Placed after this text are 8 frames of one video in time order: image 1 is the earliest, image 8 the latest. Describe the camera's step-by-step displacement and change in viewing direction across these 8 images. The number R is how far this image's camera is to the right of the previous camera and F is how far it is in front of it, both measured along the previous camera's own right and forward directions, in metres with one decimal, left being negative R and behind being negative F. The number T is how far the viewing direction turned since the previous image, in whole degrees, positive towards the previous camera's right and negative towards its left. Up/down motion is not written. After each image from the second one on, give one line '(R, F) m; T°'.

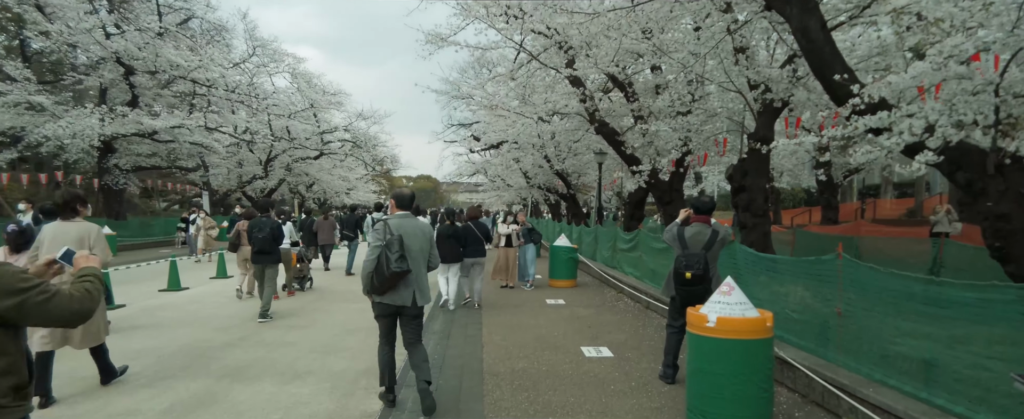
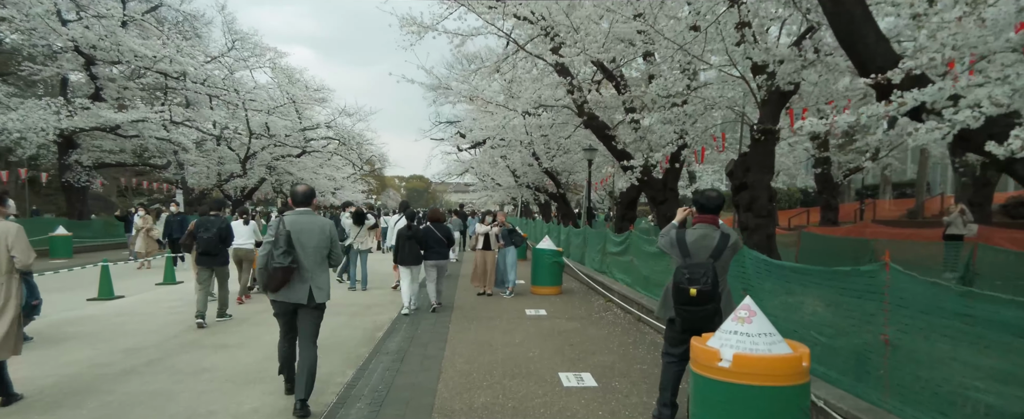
(+0.3, +1.0) m; +1°
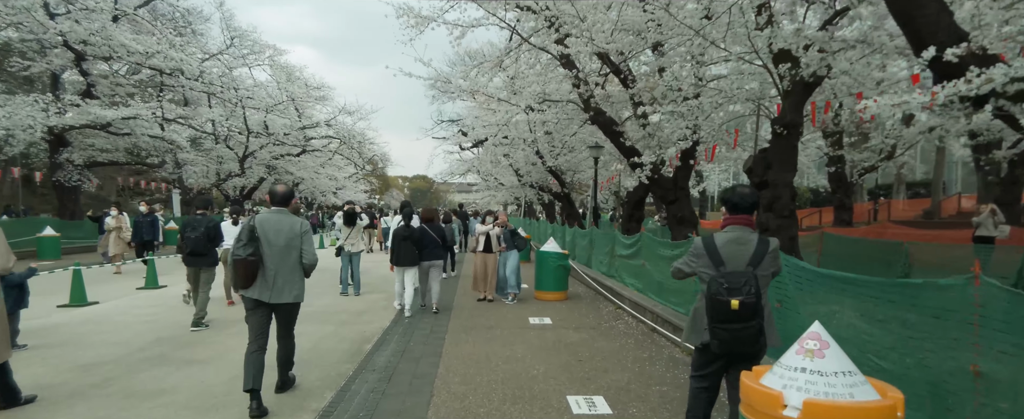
(0.0, +0.6) m; 0°
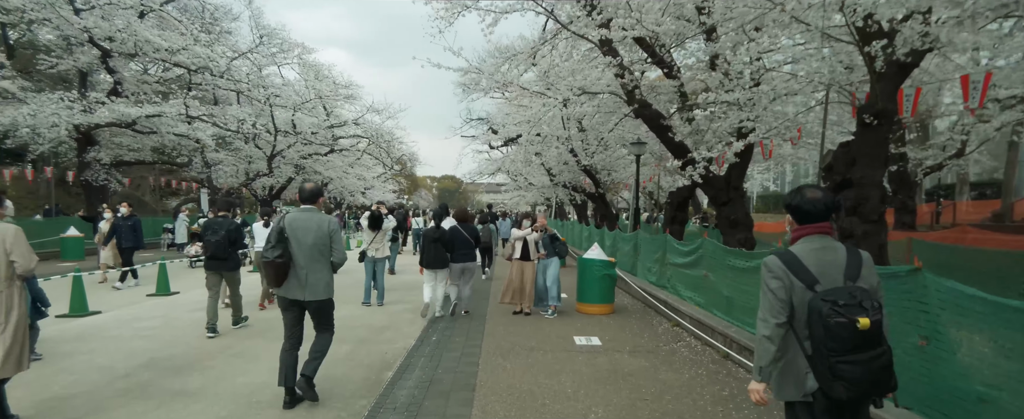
(-0.2, +1.0) m; -3°
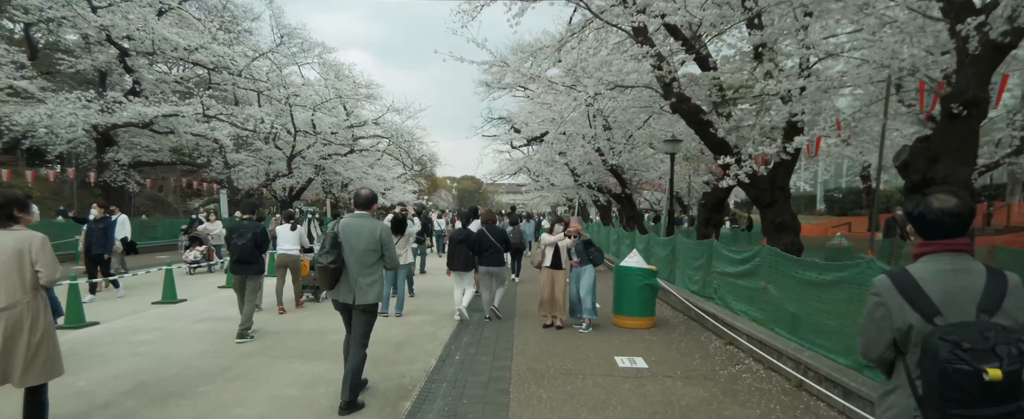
(-0.1, +0.7) m; -2°
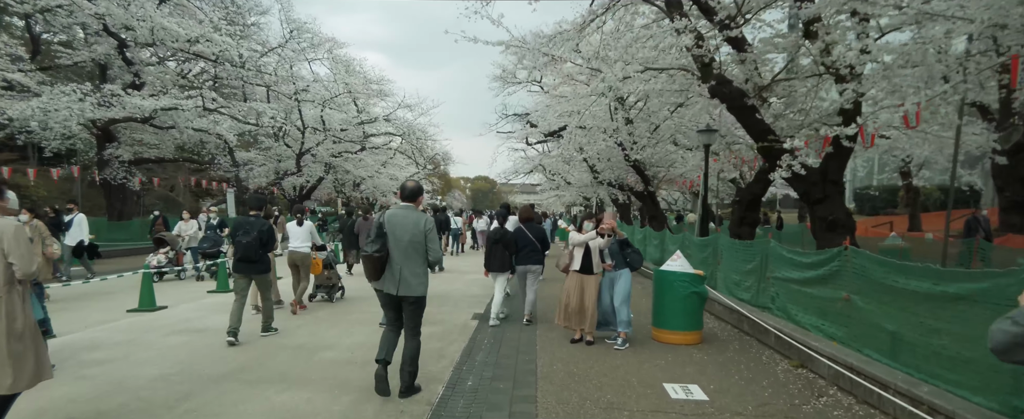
(-0.1, +1.1) m; -1°
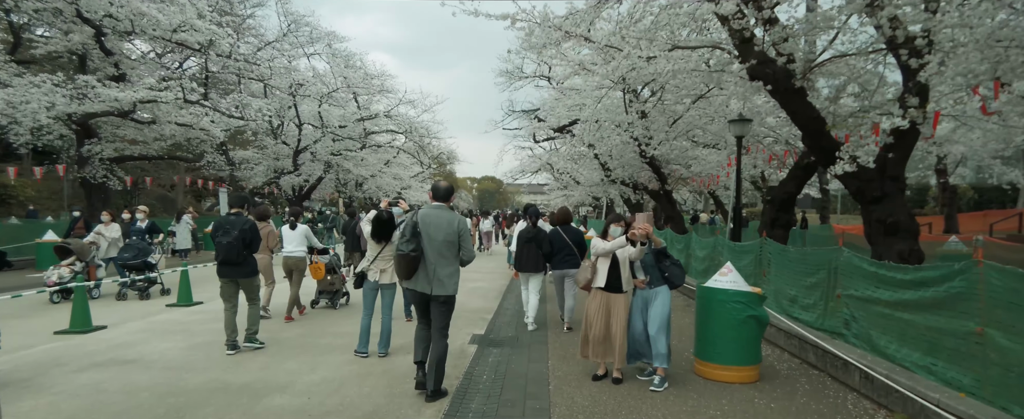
(0.0, +1.3) m; -1°
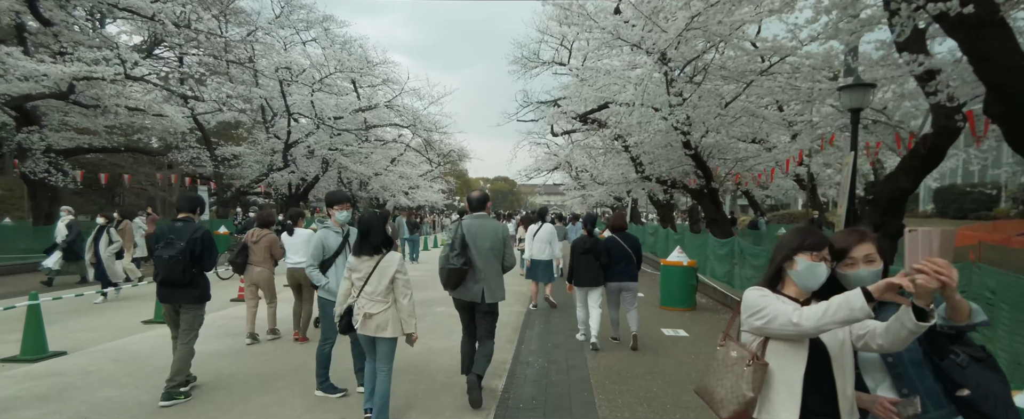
(-0.1, +2.9) m; -1°
